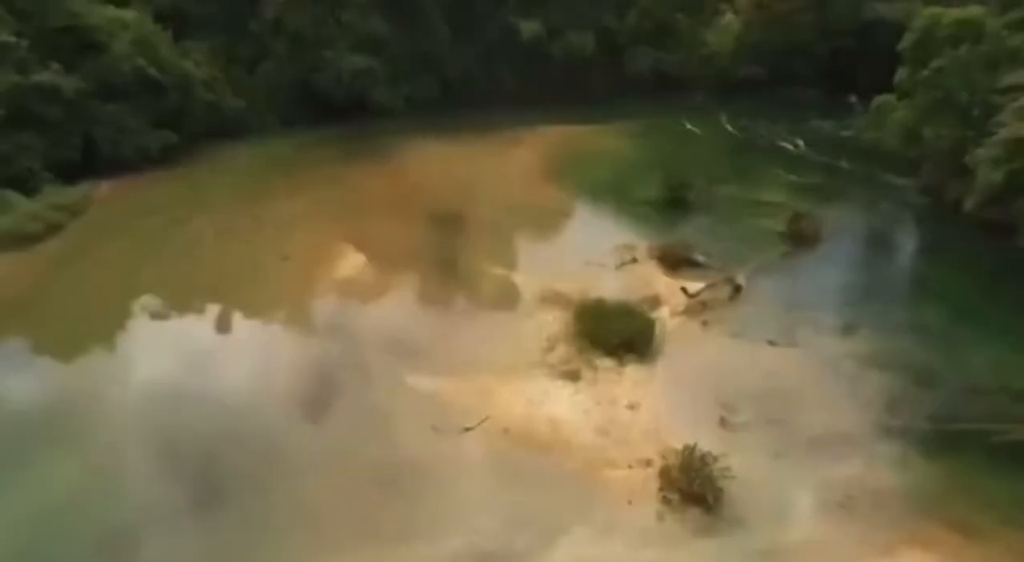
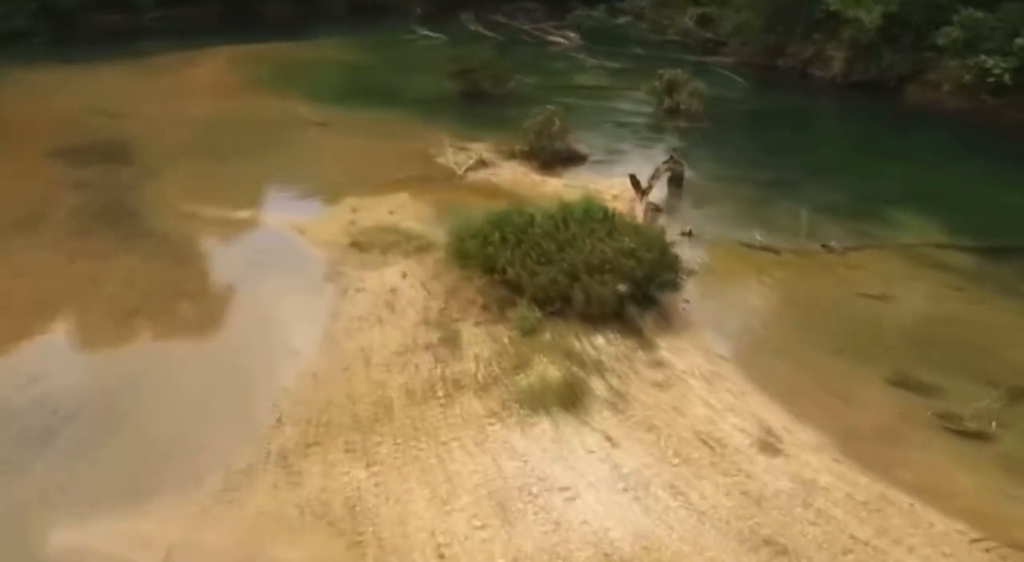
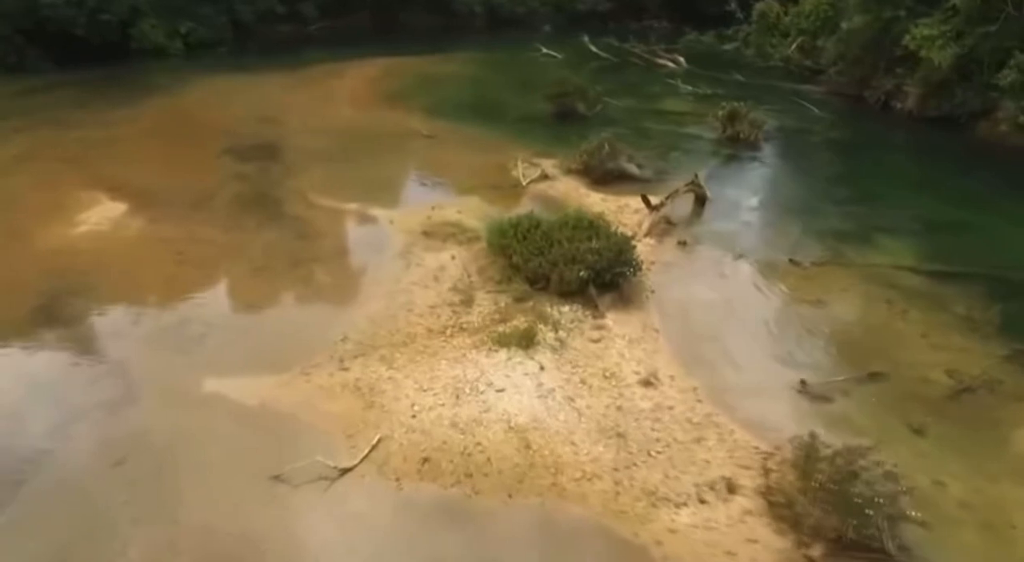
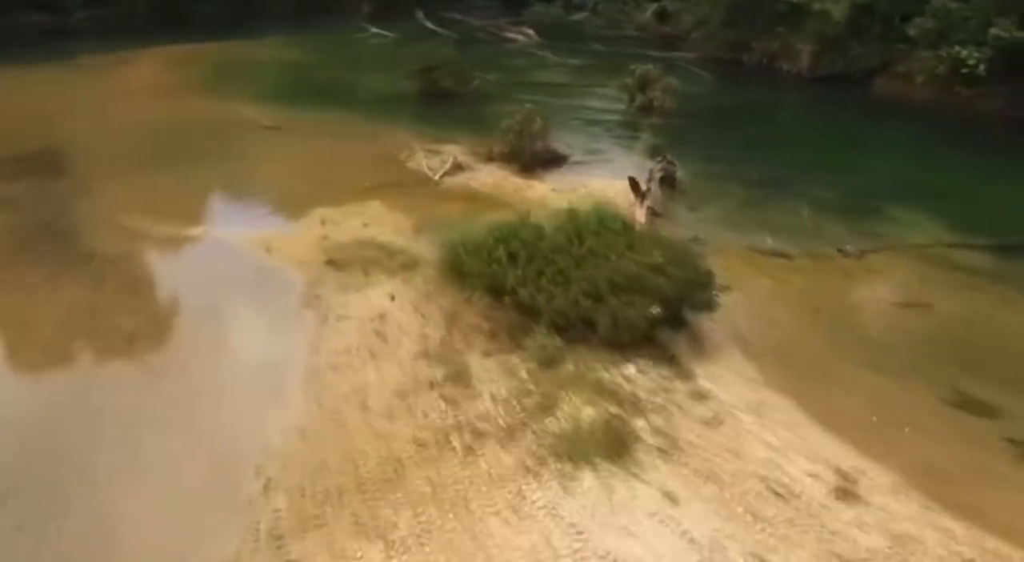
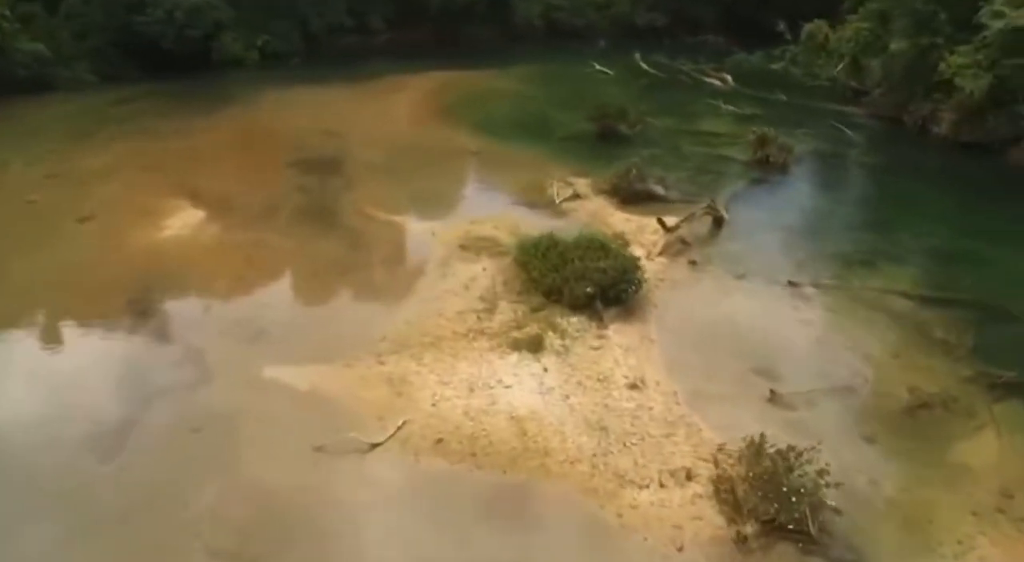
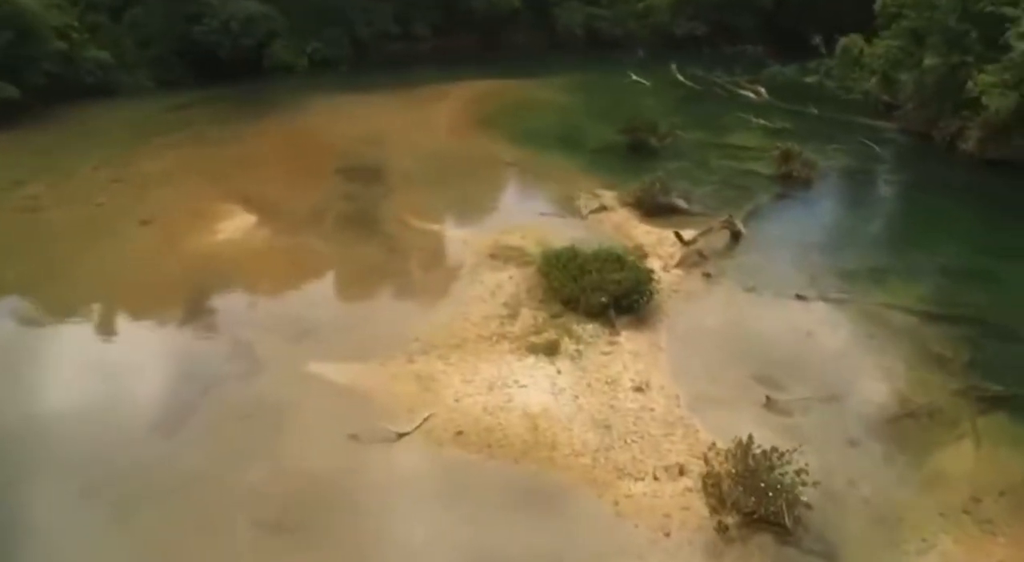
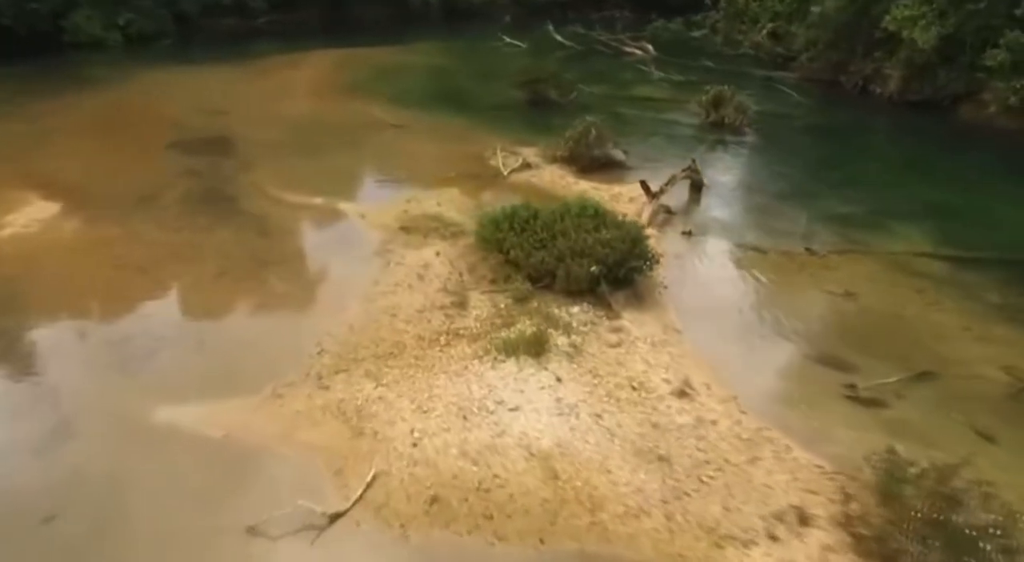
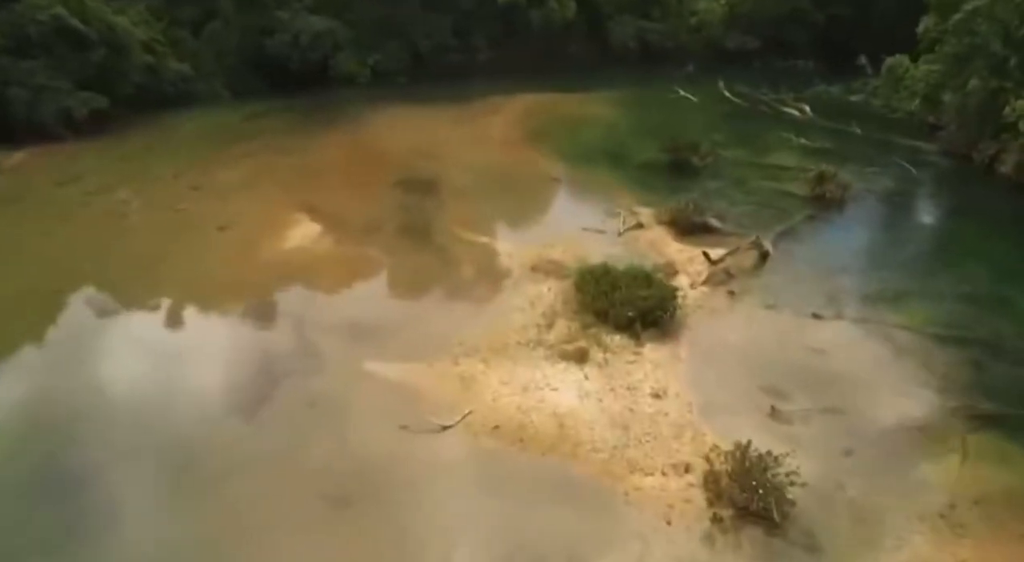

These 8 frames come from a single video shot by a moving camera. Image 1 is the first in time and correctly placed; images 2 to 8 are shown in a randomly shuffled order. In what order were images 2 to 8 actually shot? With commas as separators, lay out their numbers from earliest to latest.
8, 6, 5, 3, 7, 2, 4
